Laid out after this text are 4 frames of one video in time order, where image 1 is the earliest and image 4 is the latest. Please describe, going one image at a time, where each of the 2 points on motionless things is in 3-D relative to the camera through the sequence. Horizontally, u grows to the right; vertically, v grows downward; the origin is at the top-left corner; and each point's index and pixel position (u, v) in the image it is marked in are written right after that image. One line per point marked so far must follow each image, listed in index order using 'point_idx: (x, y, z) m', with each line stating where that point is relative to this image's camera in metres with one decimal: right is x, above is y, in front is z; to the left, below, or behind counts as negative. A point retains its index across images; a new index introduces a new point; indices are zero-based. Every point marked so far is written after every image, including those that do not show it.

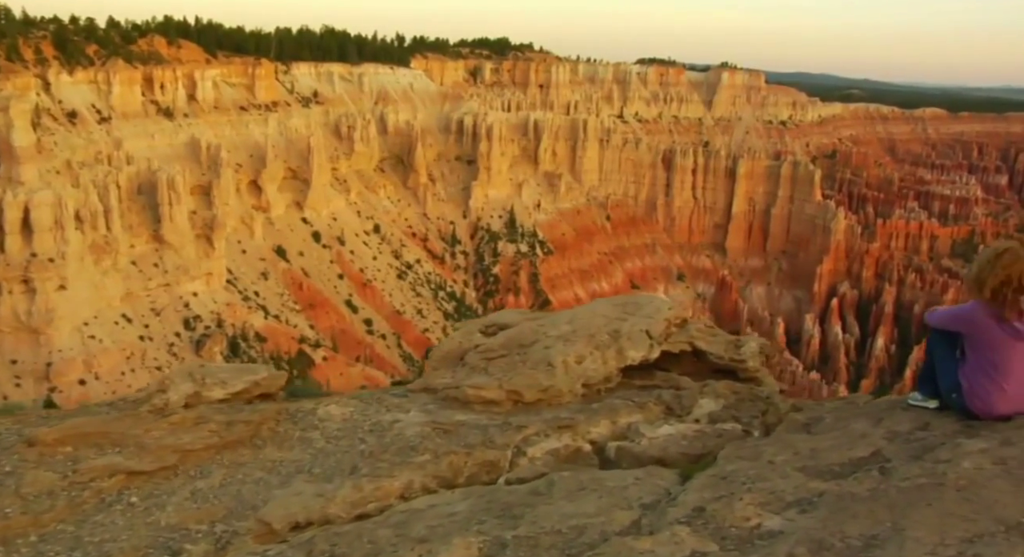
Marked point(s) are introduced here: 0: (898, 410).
0: (+3.1, -1.1, +6.3) m
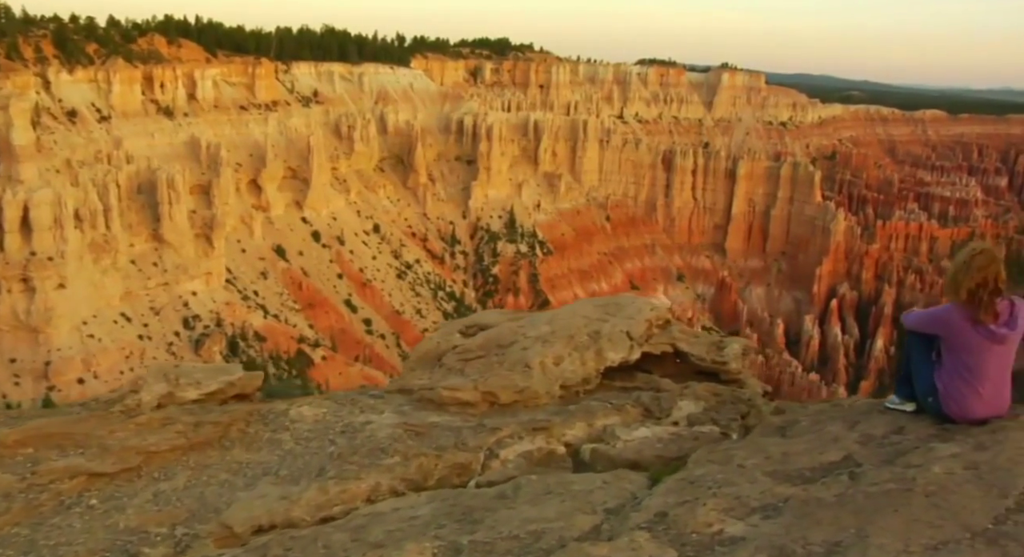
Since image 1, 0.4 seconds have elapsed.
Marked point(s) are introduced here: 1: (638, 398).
0: (+2.9, -1.1, +6.2) m
1: (+1.2, -1.2, +7.6) m
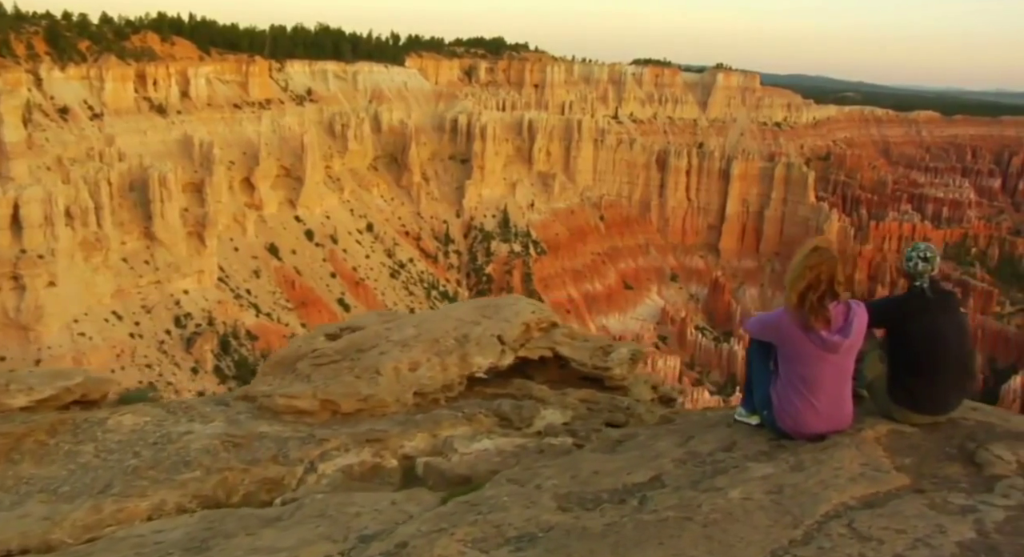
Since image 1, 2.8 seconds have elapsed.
0: (+1.6, -1.1, +5.7) m
1: (-0.1, -1.2, +7.1) m
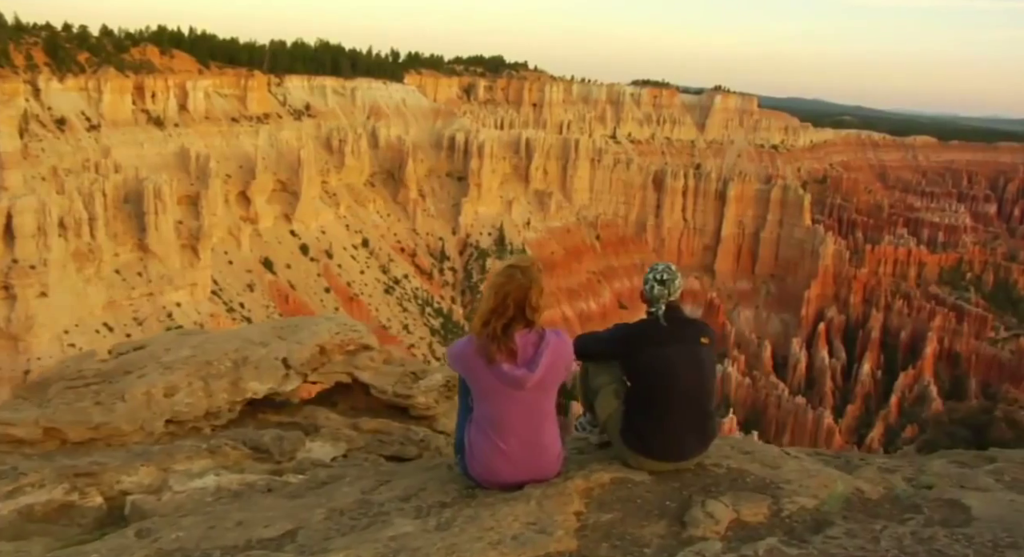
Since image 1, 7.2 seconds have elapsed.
0: (-0.4, -1.2, +5.0) m
1: (-2.0, -1.3, +6.4) m
